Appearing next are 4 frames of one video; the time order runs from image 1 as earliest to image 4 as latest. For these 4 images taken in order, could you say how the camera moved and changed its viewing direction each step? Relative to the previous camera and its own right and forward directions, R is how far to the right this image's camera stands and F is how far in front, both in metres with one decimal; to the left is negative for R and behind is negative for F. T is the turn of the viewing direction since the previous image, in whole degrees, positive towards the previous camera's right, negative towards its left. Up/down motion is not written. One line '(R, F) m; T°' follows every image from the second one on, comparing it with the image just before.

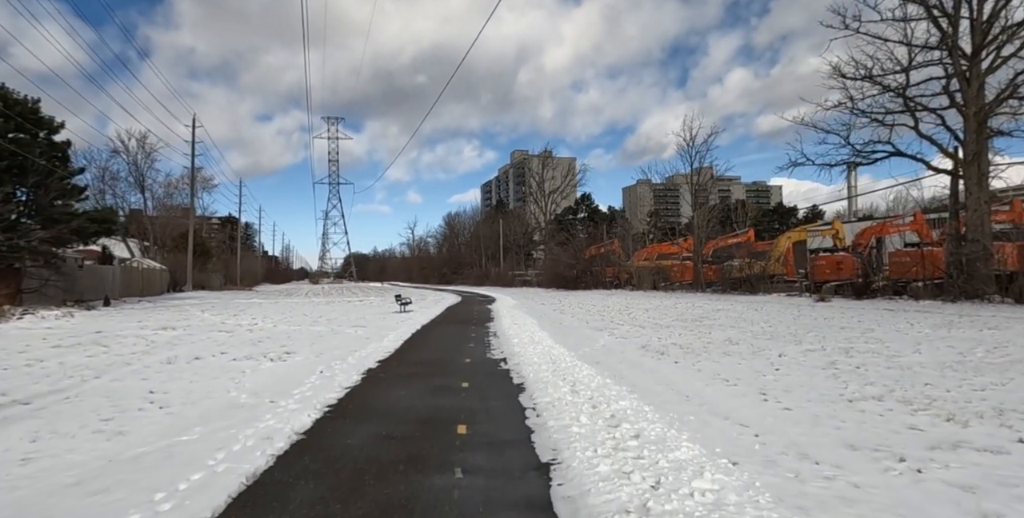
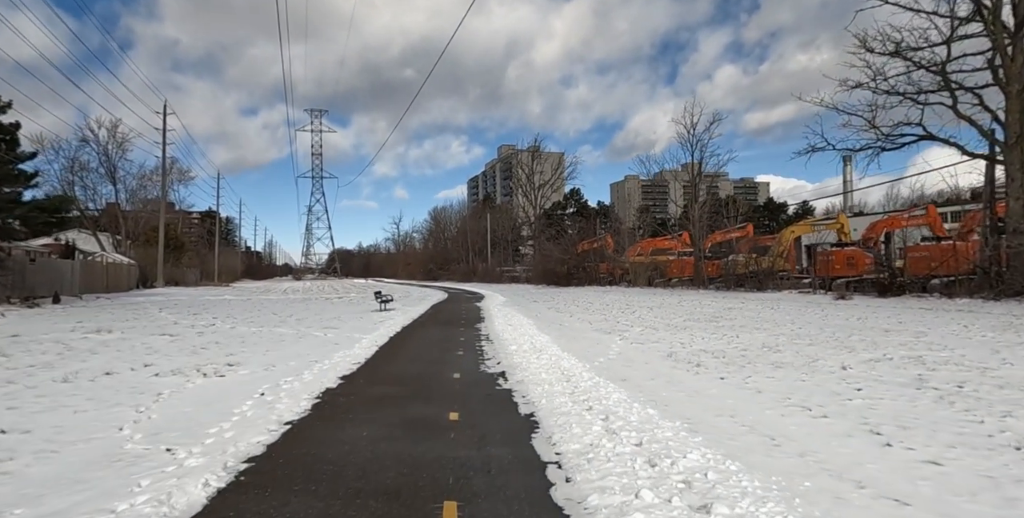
(-0.2, +2.0) m; +1°
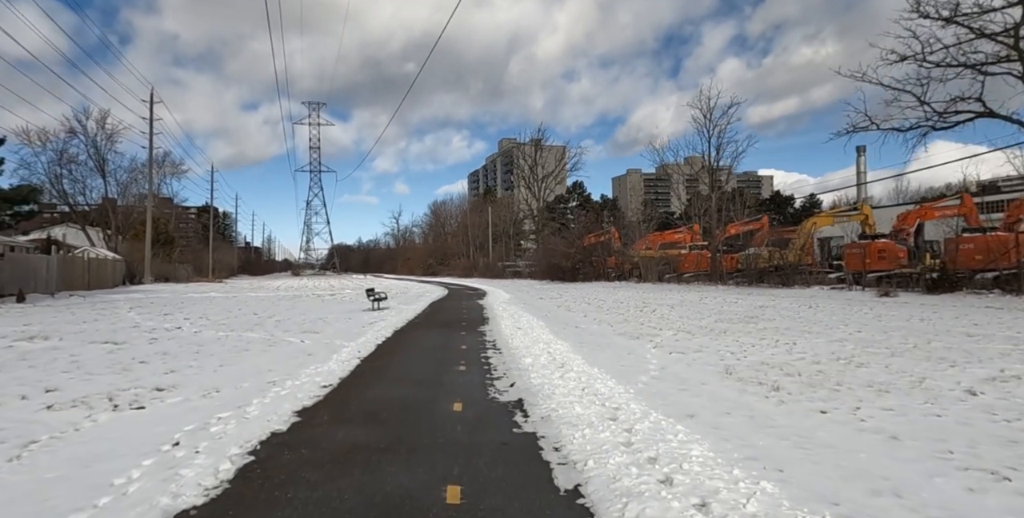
(-0.2, +1.9) m; 0°
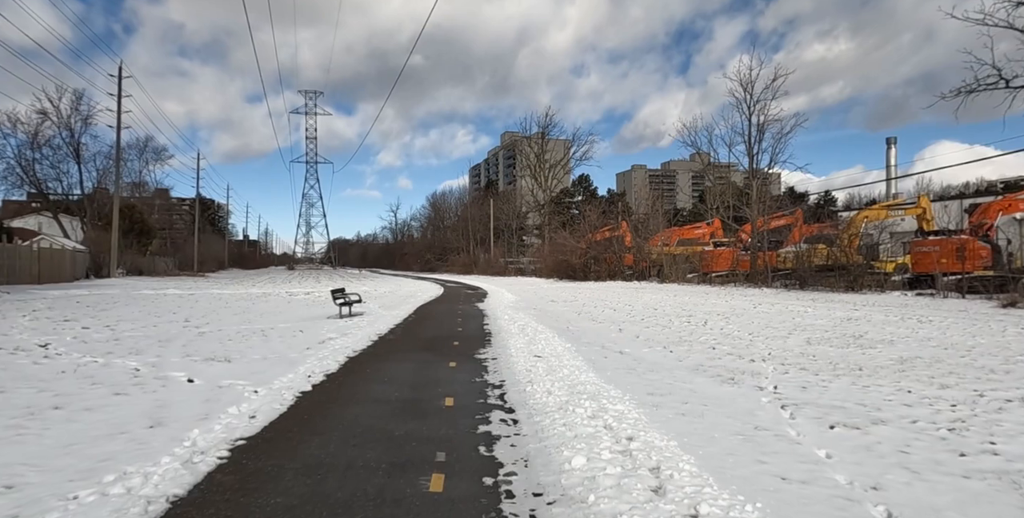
(-0.2, +4.1) m; 0°
